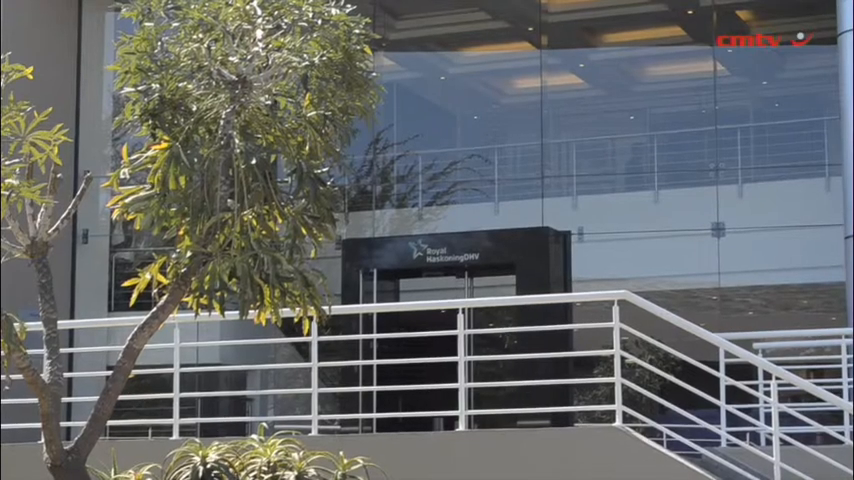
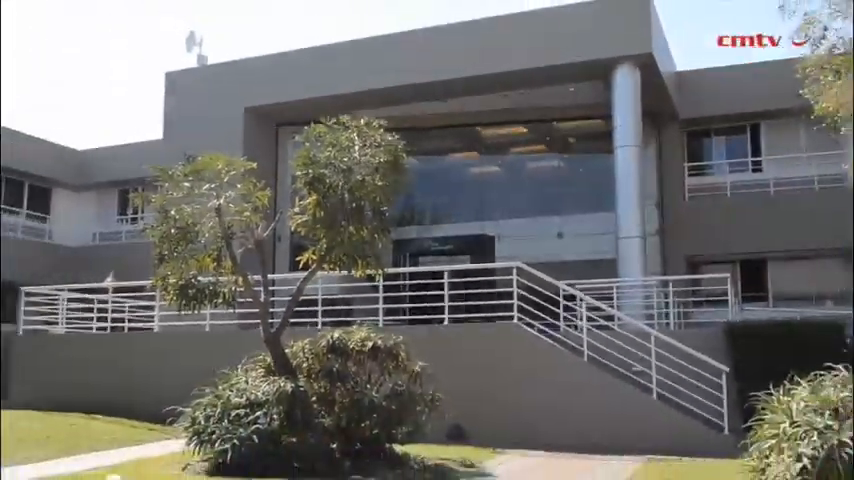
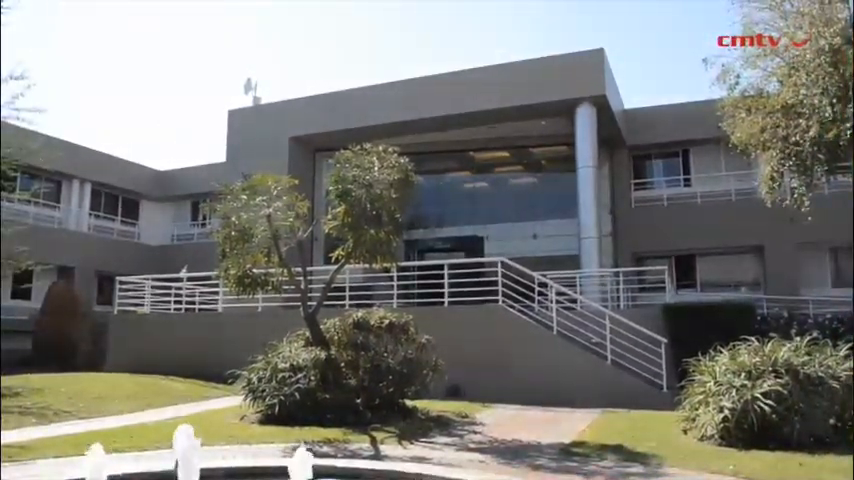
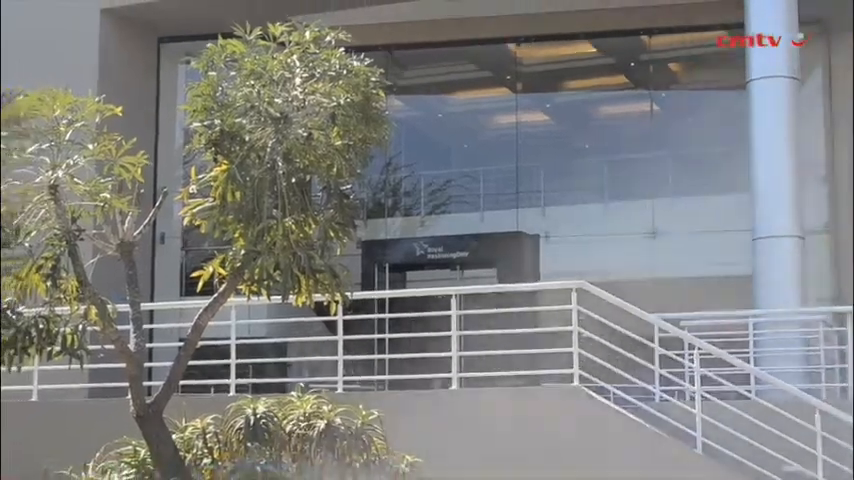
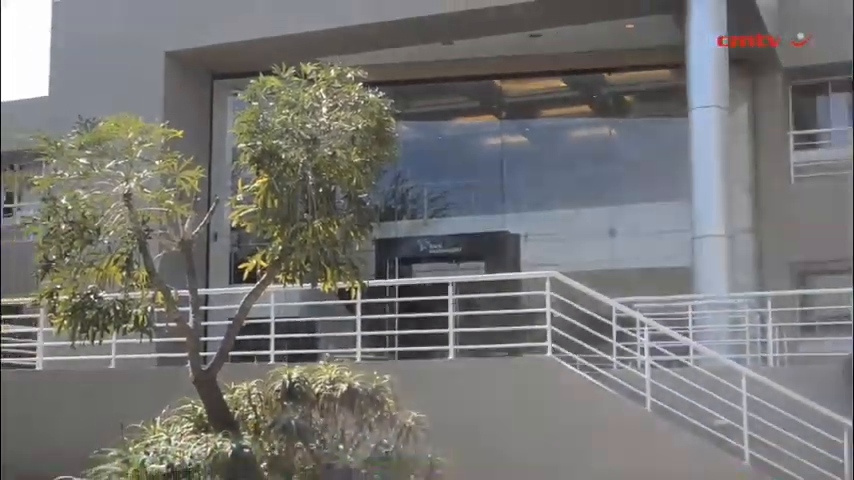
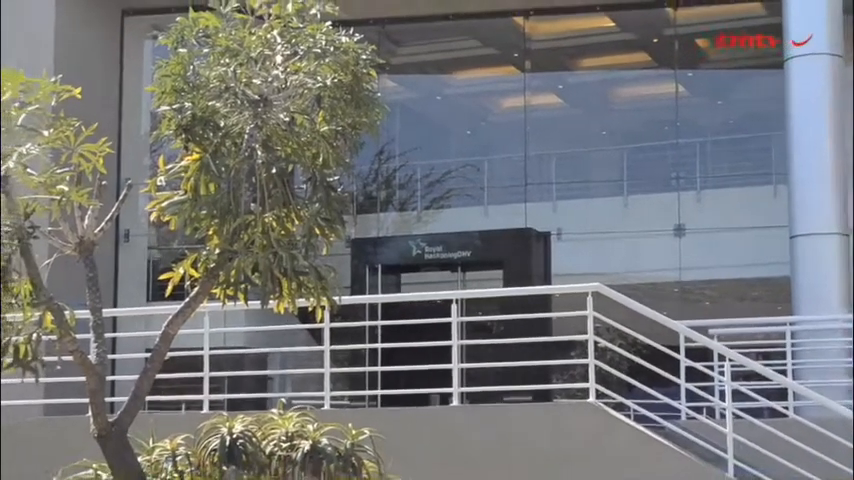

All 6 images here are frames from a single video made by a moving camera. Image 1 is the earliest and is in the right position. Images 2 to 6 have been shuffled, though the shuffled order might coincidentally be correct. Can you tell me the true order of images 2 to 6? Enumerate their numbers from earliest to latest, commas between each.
6, 4, 5, 2, 3
